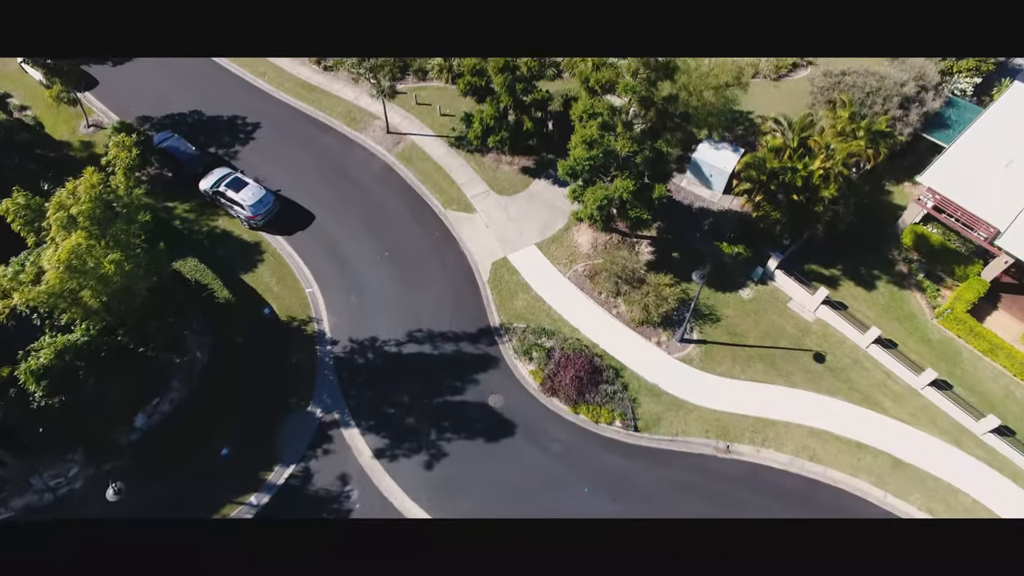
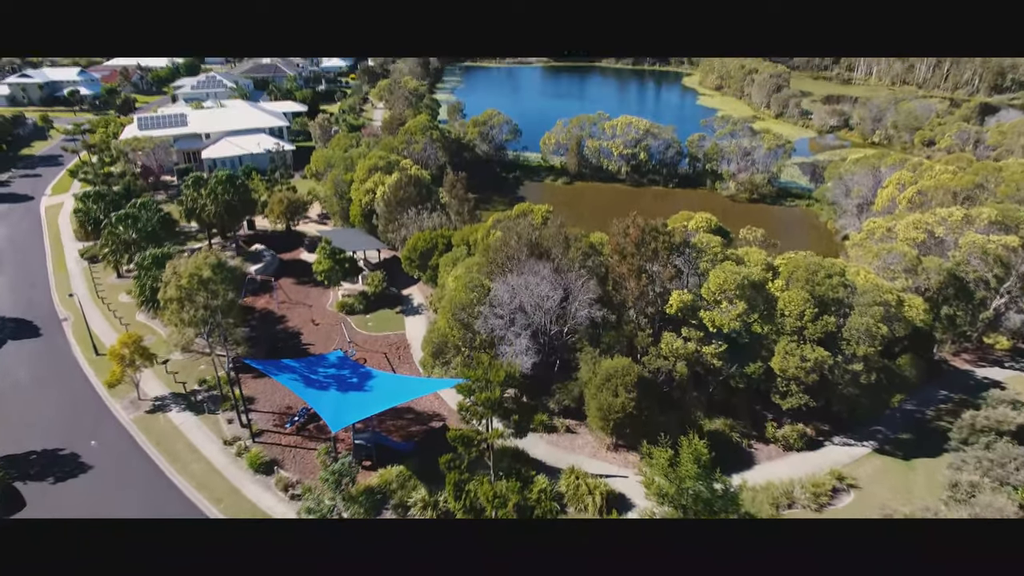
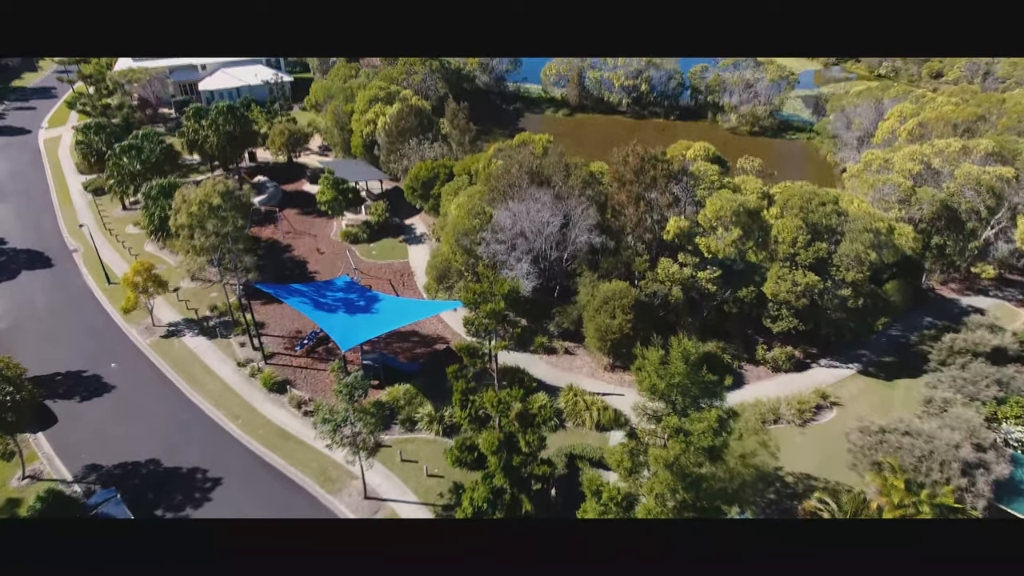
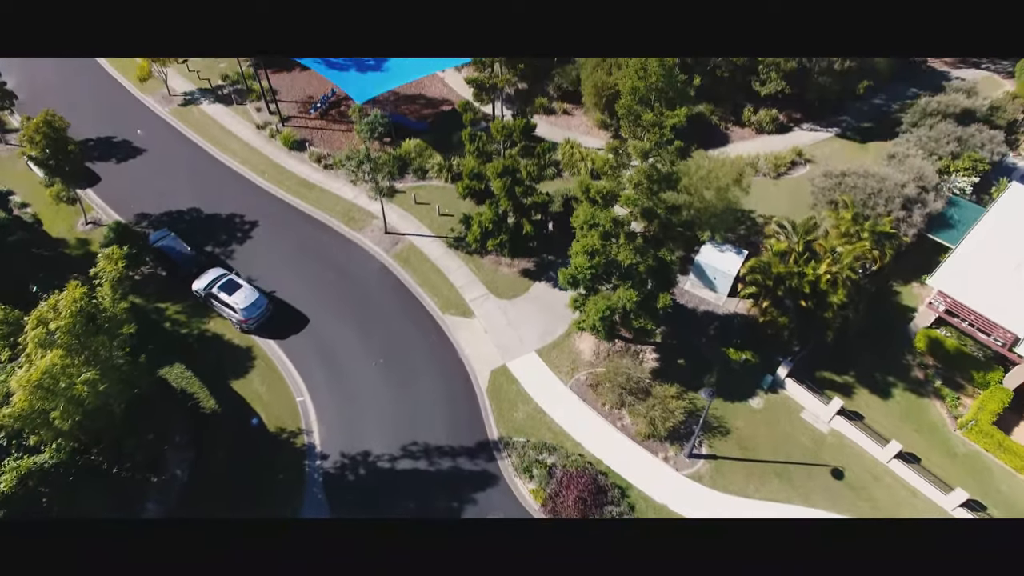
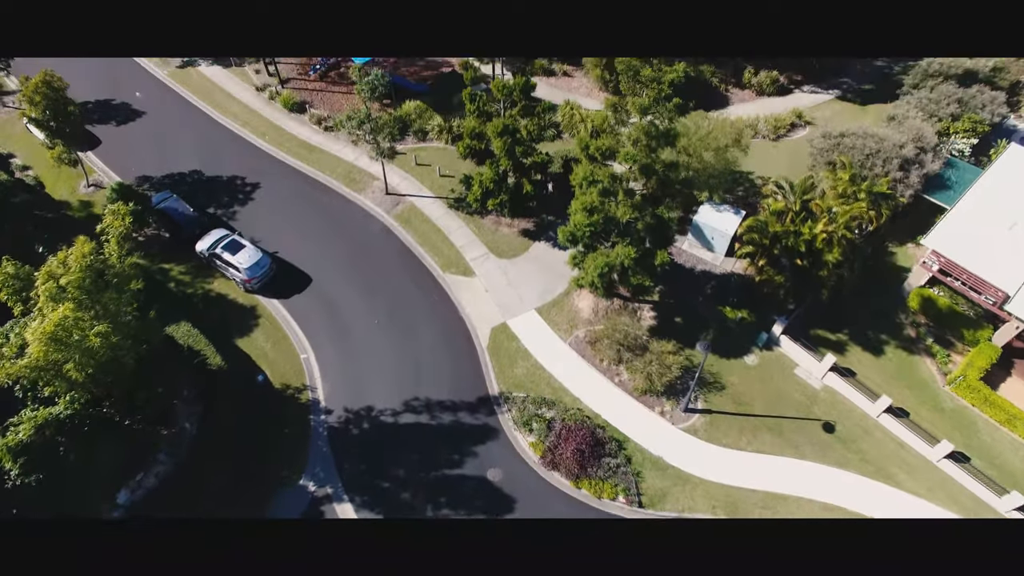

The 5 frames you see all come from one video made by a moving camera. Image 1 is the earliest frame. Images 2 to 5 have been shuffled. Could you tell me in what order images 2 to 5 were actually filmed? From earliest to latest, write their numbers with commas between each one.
5, 4, 3, 2
